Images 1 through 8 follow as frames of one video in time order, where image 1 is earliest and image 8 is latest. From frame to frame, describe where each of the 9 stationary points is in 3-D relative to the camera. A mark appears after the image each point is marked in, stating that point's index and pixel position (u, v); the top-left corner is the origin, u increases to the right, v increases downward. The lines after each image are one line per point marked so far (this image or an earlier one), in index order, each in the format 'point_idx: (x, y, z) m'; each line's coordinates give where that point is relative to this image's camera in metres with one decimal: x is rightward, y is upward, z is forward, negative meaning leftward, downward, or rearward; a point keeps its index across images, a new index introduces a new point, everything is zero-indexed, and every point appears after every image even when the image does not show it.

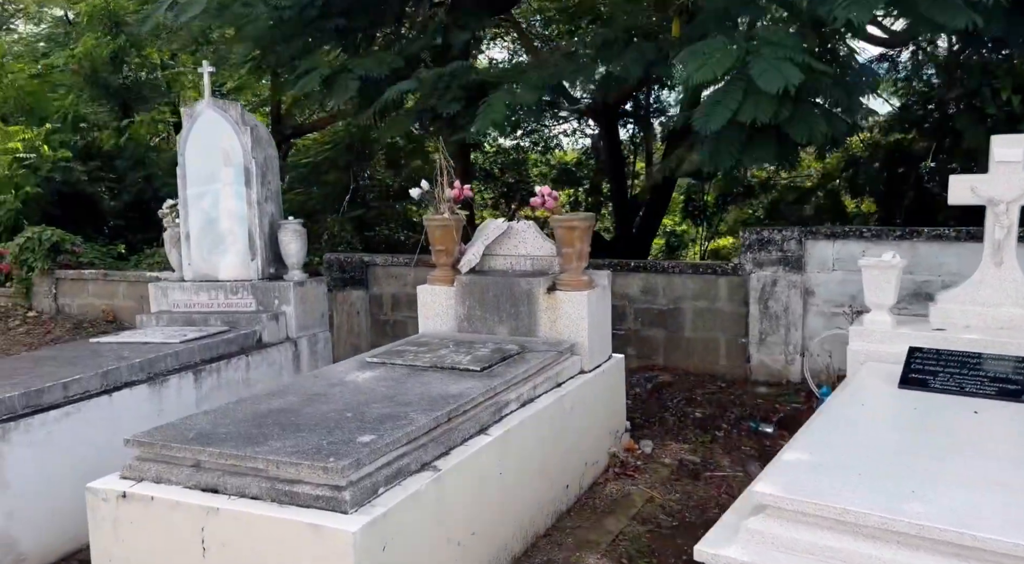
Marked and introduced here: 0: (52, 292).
0: (-4.9, -0.1, +9.6) m
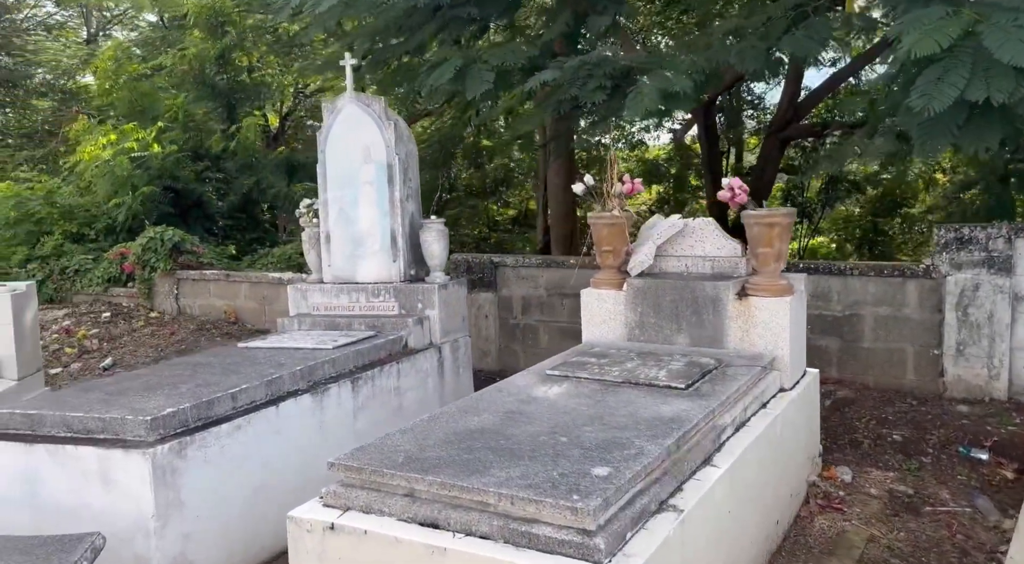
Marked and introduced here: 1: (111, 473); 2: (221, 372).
0: (-3.6, -0.1, +9.6) m
1: (-1.3, -0.6, +3.1) m
2: (-1.3, -0.4, +4.0) m
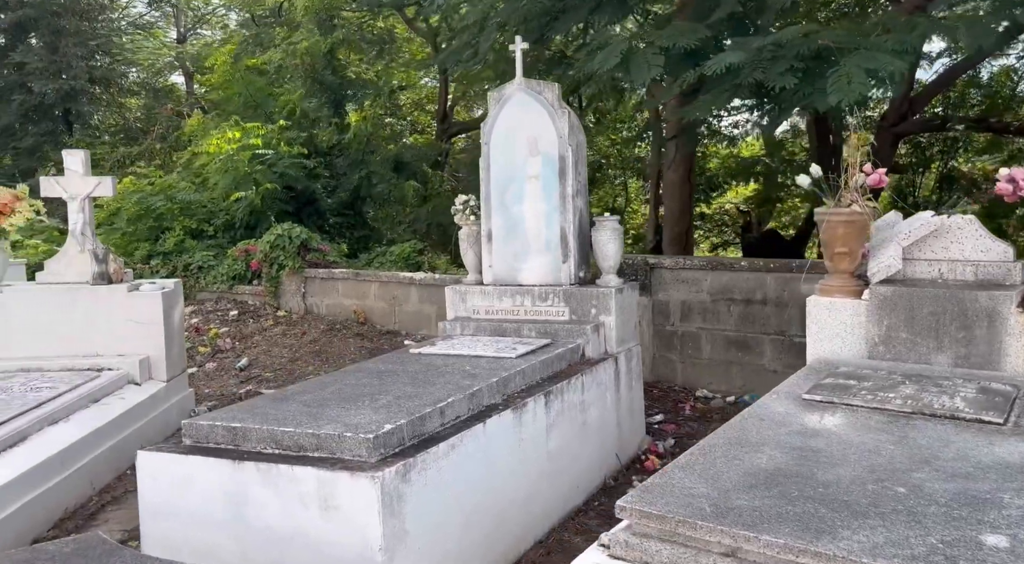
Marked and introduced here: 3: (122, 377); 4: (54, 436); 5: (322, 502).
0: (-2.3, -0.1, +9.4) m
1: (-0.6, -0.7, +2.7) m
2: (-0.4, -0.4, +3.7) m
3: (-2.6, -0.7, +6.3) m
4: (-2.4, -0.8, +4.9) m
5: (-0.6, -0.7, +2.7) m
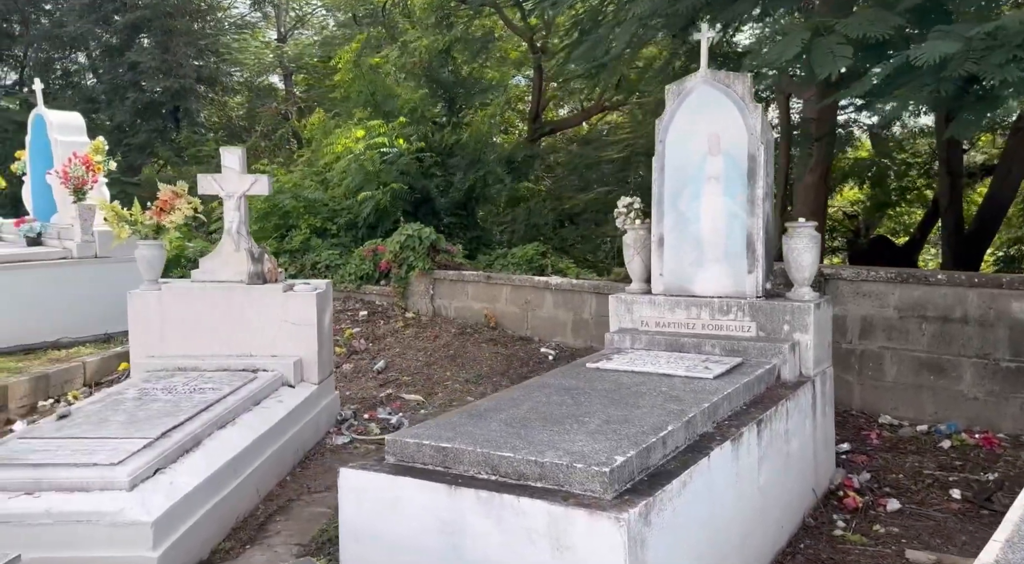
0: (-0.9, -0.1, +9.3) m
1: (+0.1, -0.7, +2.4) m
2: (+0.4, -0.5, +3.3) m
3: (-1.6, -0.7, +6.2) m
4: (-1.5, -0.8, +4.7) m
5: (+0.1, -0.7, +2.4) m
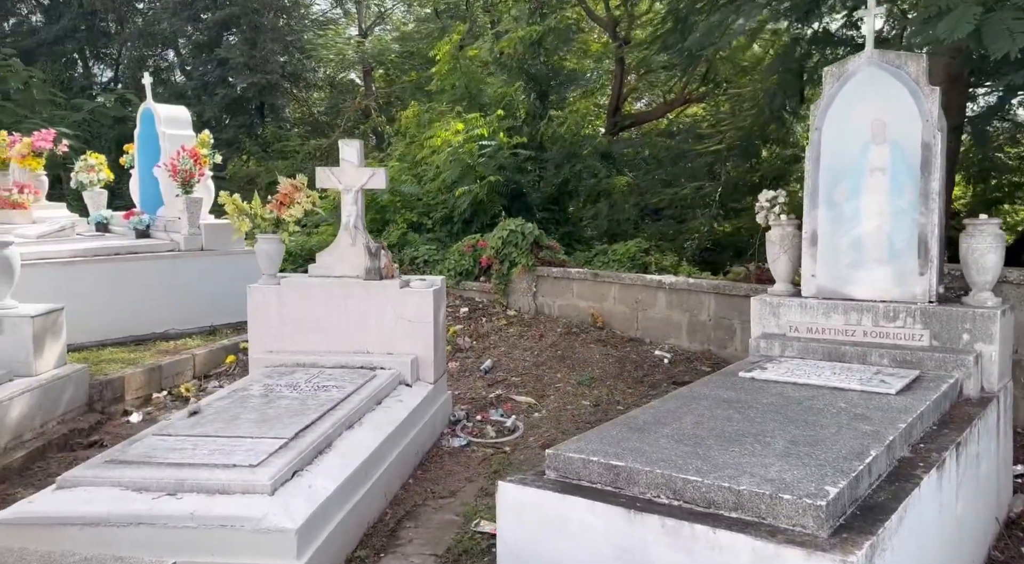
0: (+0.2, -0.1, +9.0) m
1: (+0.6, -0.7, +2.1) m
2: (+0.9, -0.5, +3.0) m
3: (-0.8, -0.6, +6.0) m
4: (-0.8, -0.8, +4.5) m
5: (+0.6, -0.7, +2.1) m
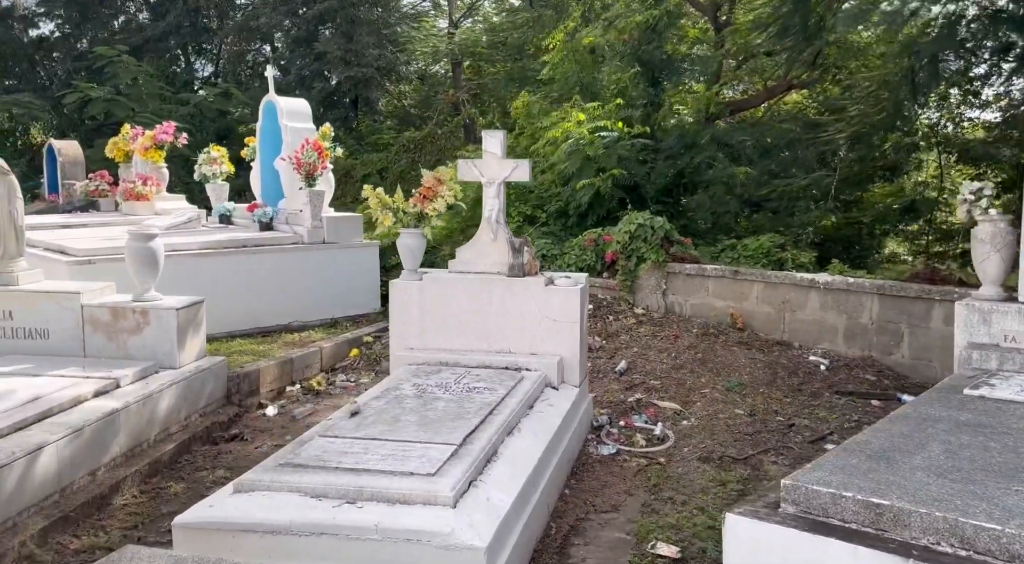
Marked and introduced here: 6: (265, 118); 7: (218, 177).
0: (+1.5, 0.0, +8.6) m
1: (+1.2, -0.7, +1.7) m
2: (+1.6, -0.5, +2.6) m
3: (+0.2, -0.6, +5.8) m
4: (0.0, -0.8, +4.3) m
5: (+1.2, -0.8, +1.8) m
6: (-3.7, +2.4, +13.2) m
7: (-4.7, +1.7, +14.3) m
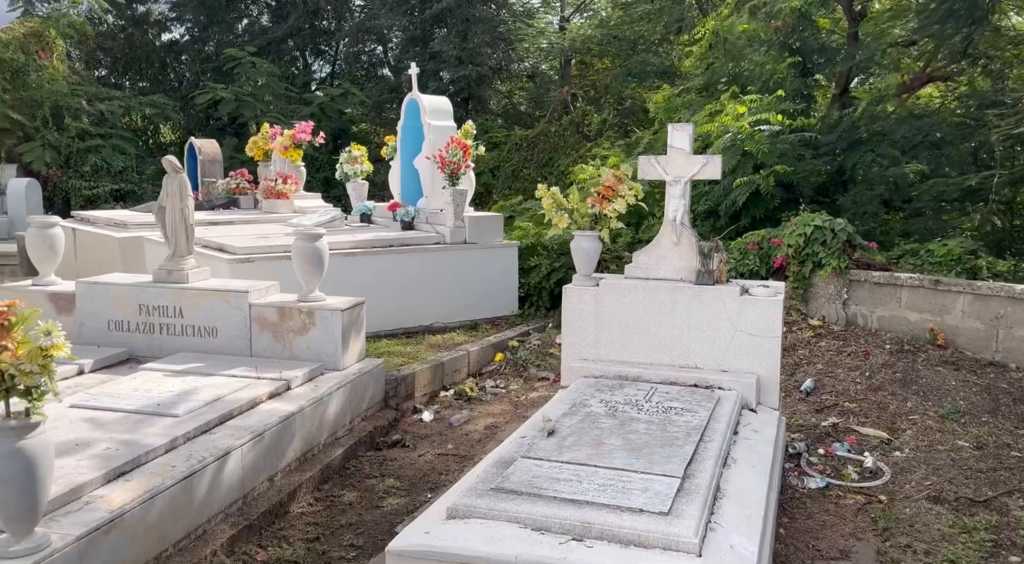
0: (+3.0, -0.1, +8.0) m
1: (+1.8, -0.8, +1.1) m
2: (+2.3, -0.6, +1.9) m
3: (+1.3, -0.7, +5.3) m
4: (+1.0, -0.9, +3.8) m
5: (+1.8, -0.8, +1.2) m
6: (-1.5, +2.4, +13.2) m
7: (-2.4, +1.7, +14.3) m
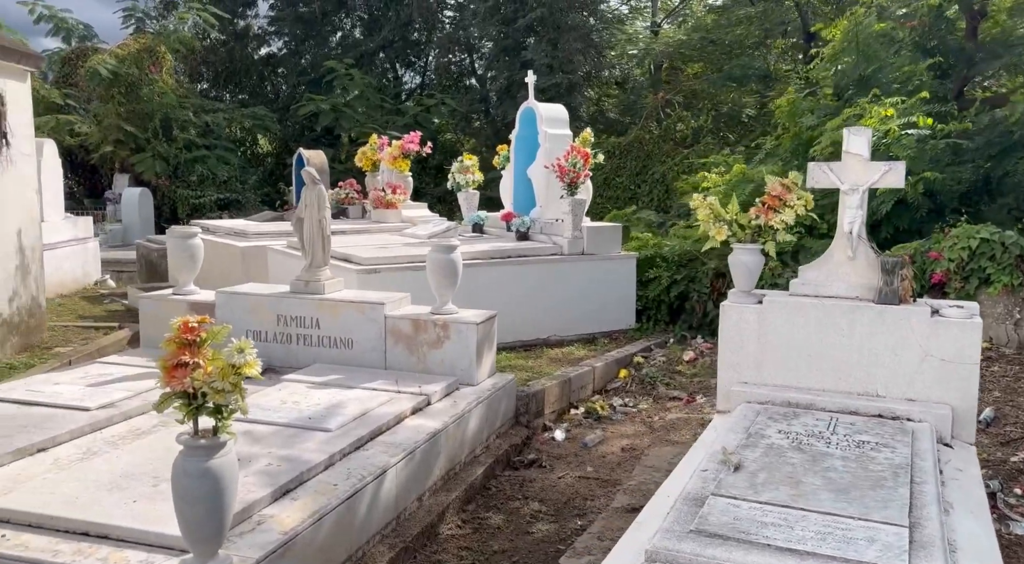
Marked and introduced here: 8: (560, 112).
0: (+4.1, -0.3, +7.3) m
1: (+2.3, -0.9, +0.6) m
2: (+2.9, -0.7, +1.3) m
3: (+2.2, -0.8, +4.8) m
4: (+1.7, -0.9, +3.4) m
5: (+2.3, -0.9, +0.6) m
6: (+0.2, +2.3, +12.9) m
7: (-0.6, +1.5, +14.2) m
8: (+0.8, +2.3, +12.3) m
